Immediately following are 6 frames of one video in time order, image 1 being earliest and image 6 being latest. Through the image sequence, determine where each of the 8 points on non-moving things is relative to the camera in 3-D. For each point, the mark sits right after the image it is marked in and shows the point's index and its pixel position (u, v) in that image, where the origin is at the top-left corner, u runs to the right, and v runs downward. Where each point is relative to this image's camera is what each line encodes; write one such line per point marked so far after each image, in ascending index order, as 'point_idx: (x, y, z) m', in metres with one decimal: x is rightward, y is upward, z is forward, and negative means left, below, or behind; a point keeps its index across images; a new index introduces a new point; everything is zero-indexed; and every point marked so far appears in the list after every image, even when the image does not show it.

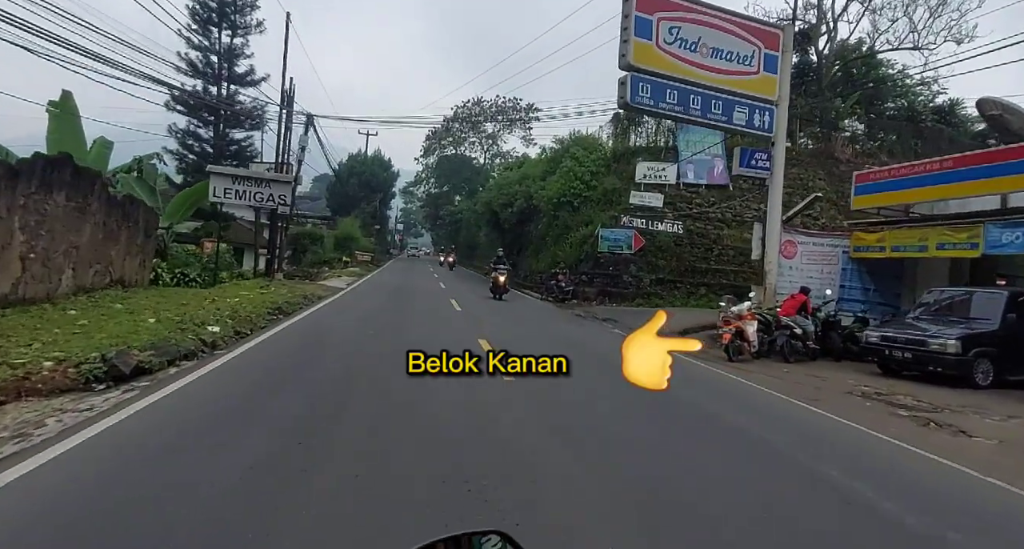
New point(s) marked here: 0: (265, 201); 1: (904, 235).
0: (-8.4, +2.5, +19.5) m
1: (+9.7, +1.0, +14.3) m
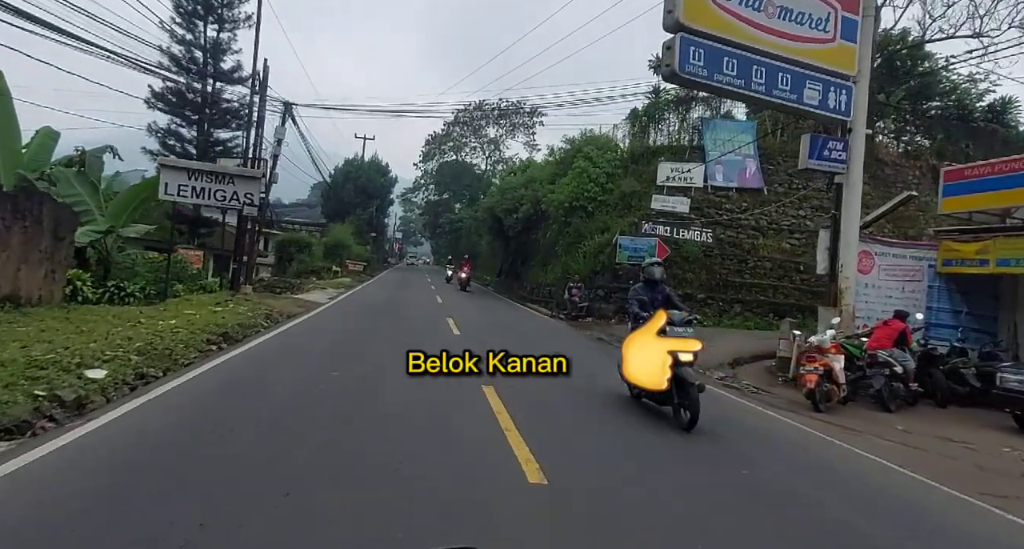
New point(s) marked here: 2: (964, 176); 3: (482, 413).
0: (-8.2, +2.1, +16.6) m
1: (+9.9, +0.6, +11.4) m
2: (+10.2, +2.2, +12.9) m
3: (-0.4, -1.7, +7.2) m
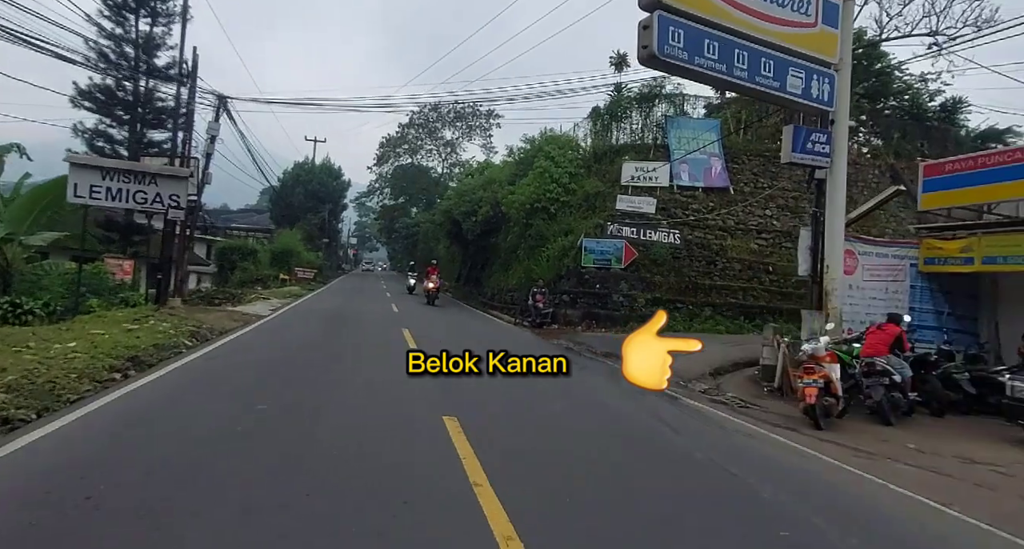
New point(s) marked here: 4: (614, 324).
0: (-9.3, +1.8, +14.8) m
1: (+9.2, +0.6, +10.9) m
2: (+9.4, +2.2, +12.4) m
3: (-0.7, -1.8, +5.9) m
4: (+3.4, -1.6, +19.1) m
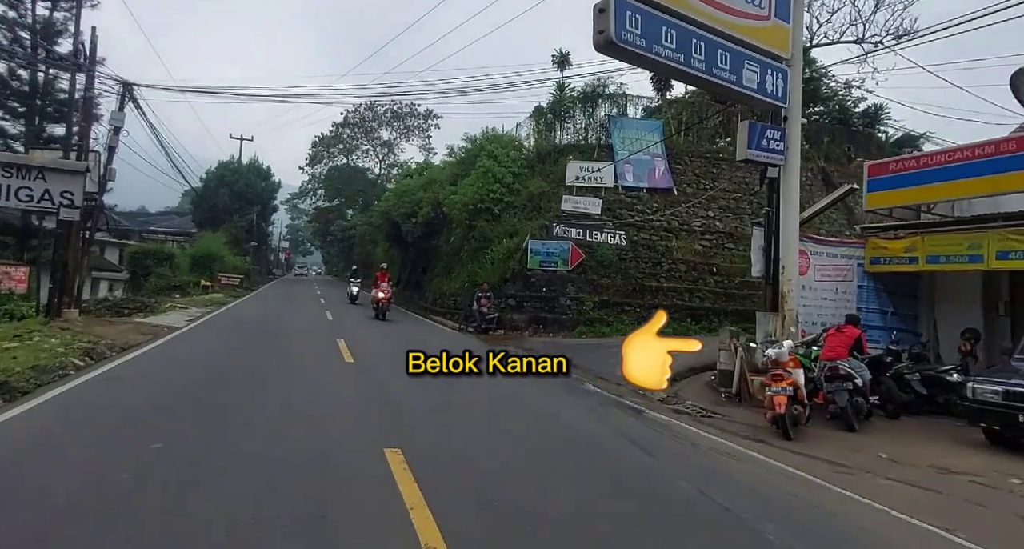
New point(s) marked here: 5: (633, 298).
0: (-10.6, +1.6, +12.9) m
1: (+8.2, +0.6, +10.9) m
2: (+8.2, +2.3, +12.5) m
3: (-1.1, -1.8, +5.0) m
4: (+1.6, -1.7, +18.5) m
5: (+4.1, -0.8, +19.5) m
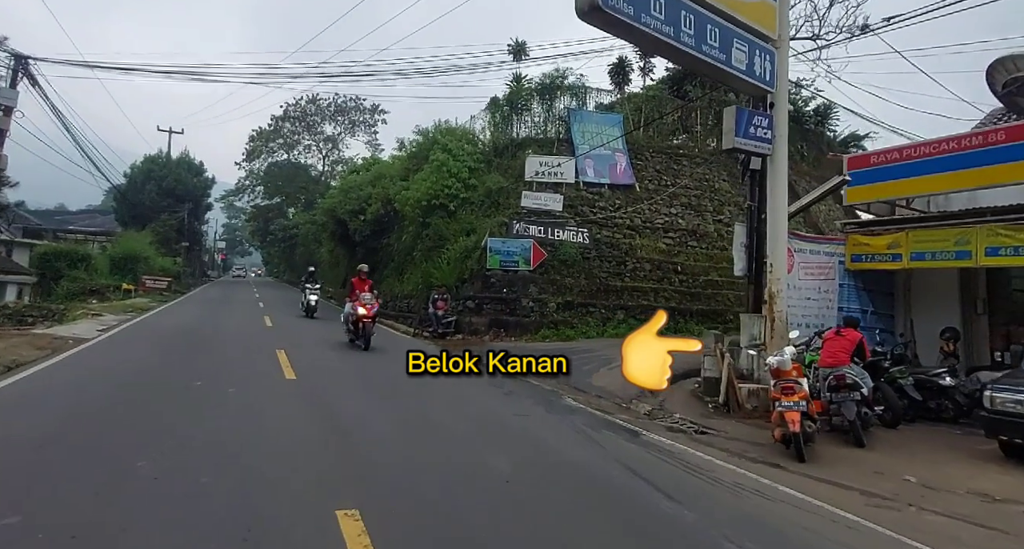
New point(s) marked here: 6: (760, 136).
0: (-11.3, +1.5, +10.7) m
1: (+7.6, +0.7, +10.5) m
2: (+7.4, +2.3, +12.0) m
3: (-1.1, -1.9, +3.7) m
4: (+0.4, -1.7, +17.4) m
5: (+2.7, -0.8, +18.6) m
6: (+4.2, +2.3, +9.7) m
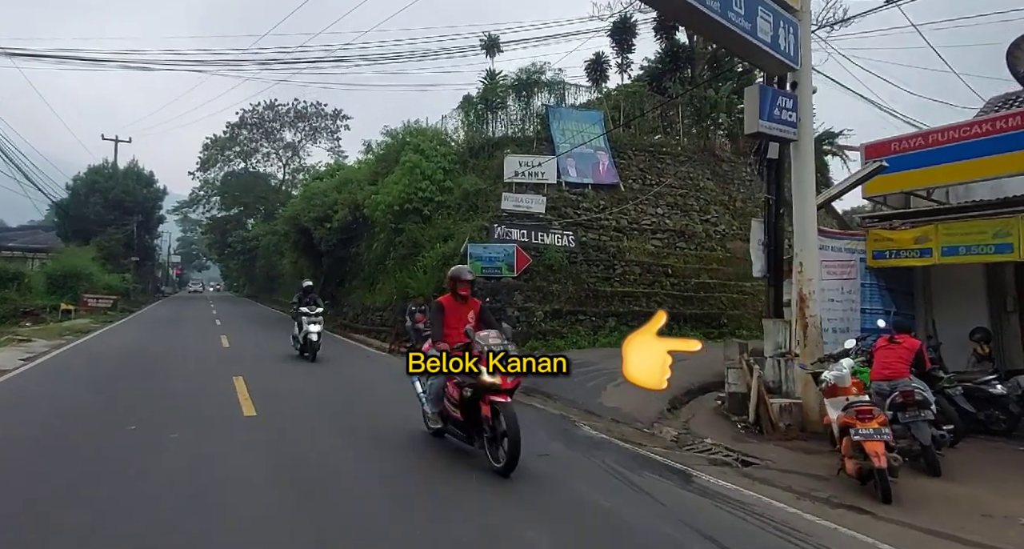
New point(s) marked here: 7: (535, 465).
0: (-11.4, +1.1, +8.7) m
1: (+7.5, +0.7, +9.5) m
2: (+7.2, +2.3, +11.1) m
3: (-0.8, -1.9, +2.2) m
4: (-0.1, -1.9, +16.0) m
5: (+2.2, -0.9, +17.4) m
6: (+4.1, +2.3, +8.6) m
7: (+0.2, -2.1, +6.0) m
